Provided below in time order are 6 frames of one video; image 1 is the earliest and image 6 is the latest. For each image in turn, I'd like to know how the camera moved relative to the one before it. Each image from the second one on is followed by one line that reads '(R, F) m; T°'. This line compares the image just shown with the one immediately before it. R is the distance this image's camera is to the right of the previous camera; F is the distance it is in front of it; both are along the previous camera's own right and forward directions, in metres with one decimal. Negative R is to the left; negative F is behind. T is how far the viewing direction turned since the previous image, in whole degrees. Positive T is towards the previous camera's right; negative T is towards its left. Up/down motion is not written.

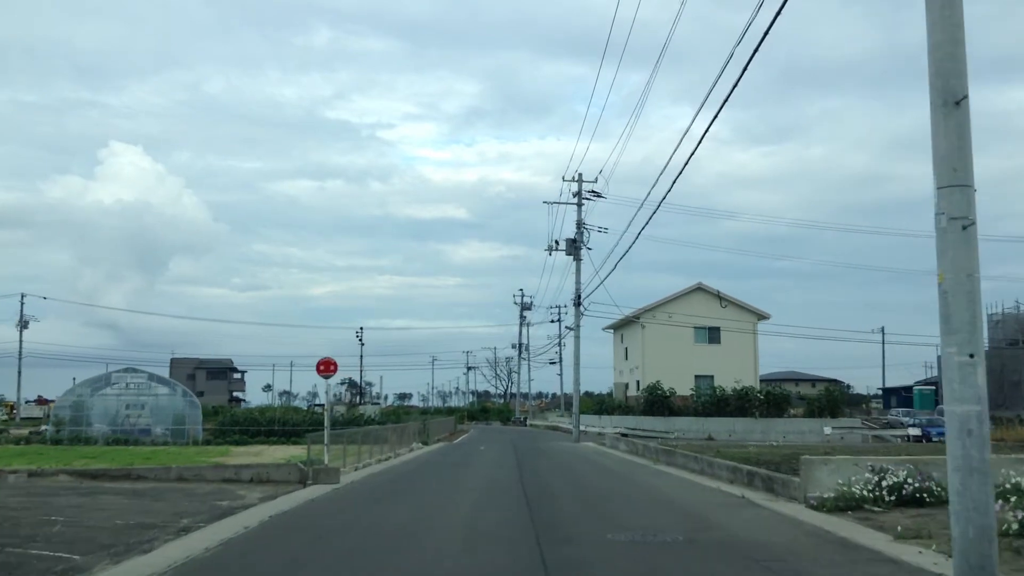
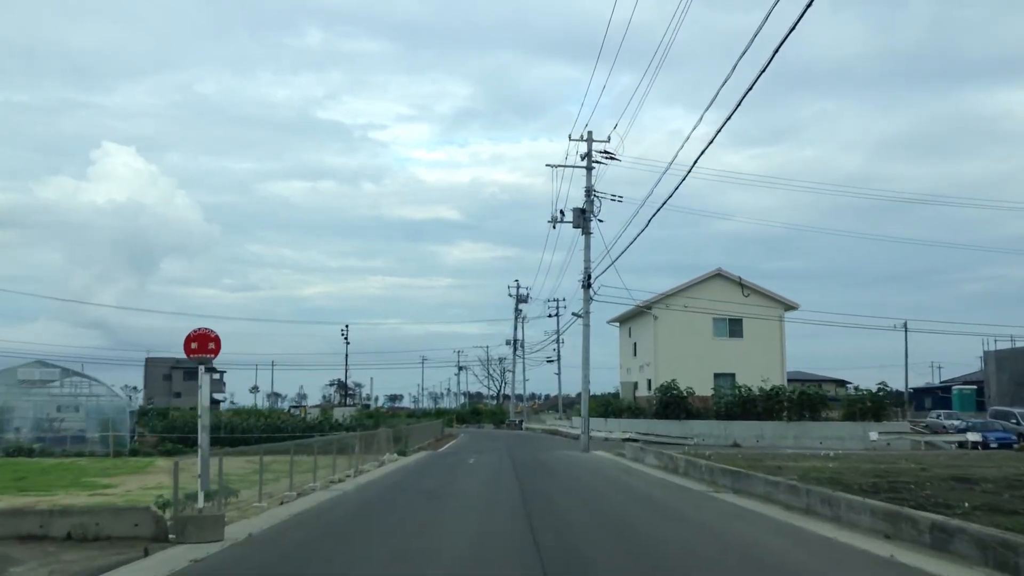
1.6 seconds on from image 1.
(-0.1, +6.8) m; 0°
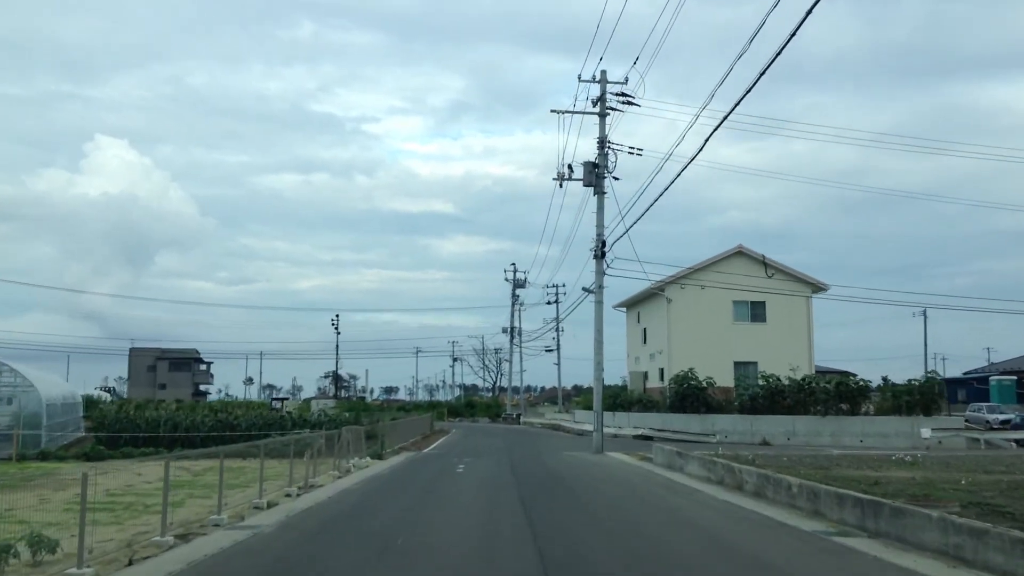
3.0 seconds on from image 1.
(-0.2, +5.7) m; 0°
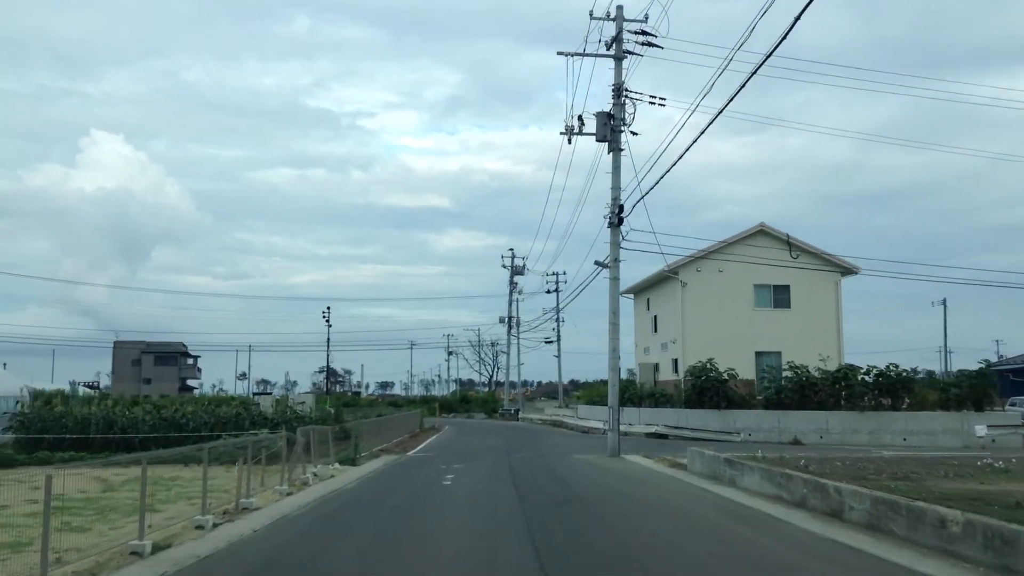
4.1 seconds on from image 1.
(-0.1, +4.4) m; 0°
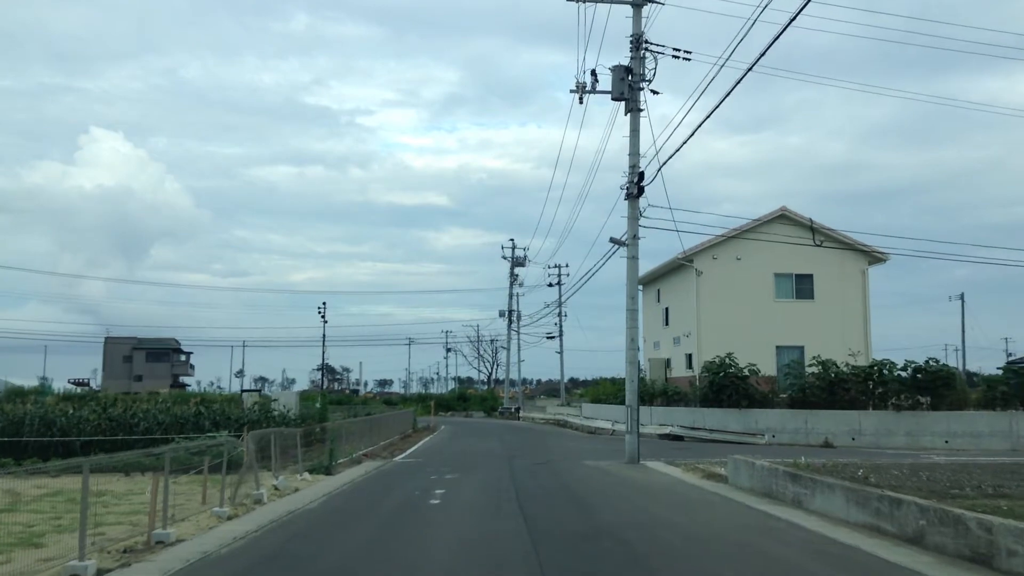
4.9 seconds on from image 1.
(-0.1, +3.2) m; 0°
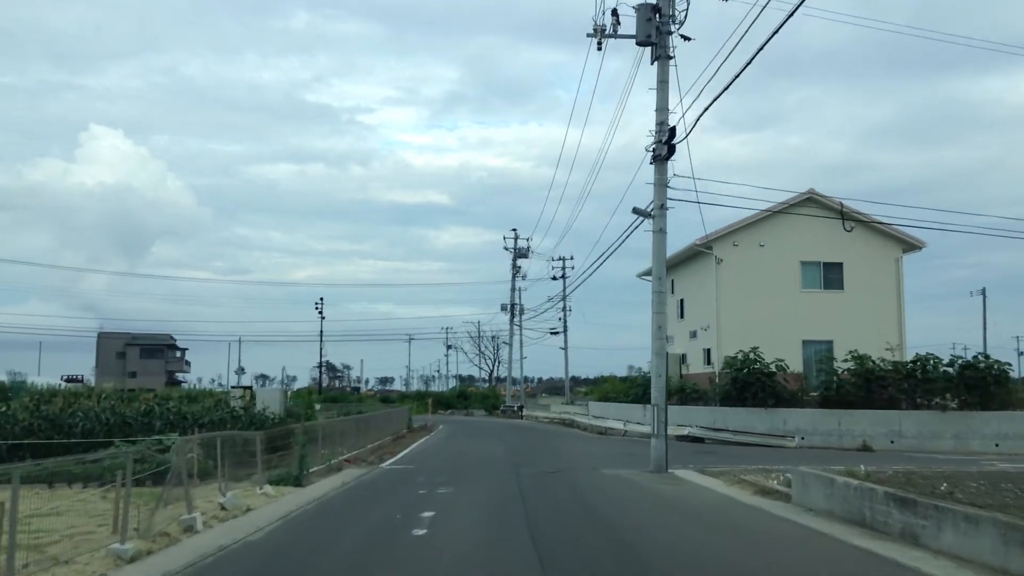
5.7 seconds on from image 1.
(-0.1, +3.1) m; 0°
